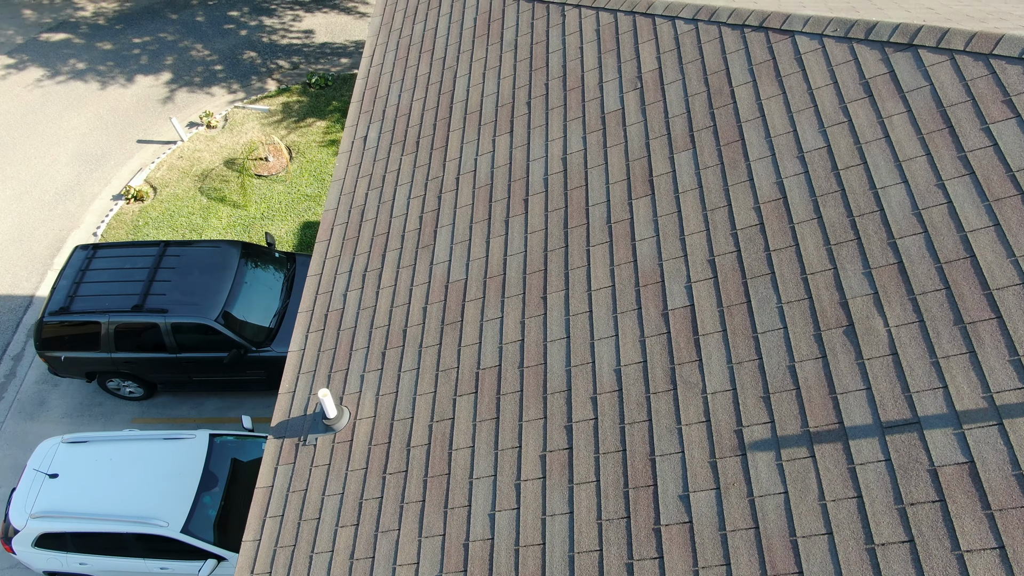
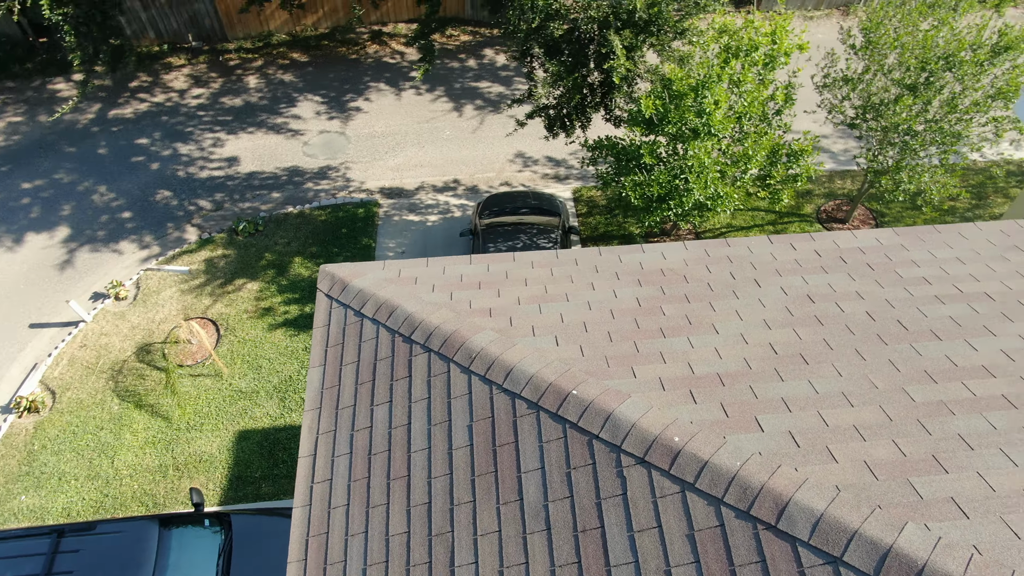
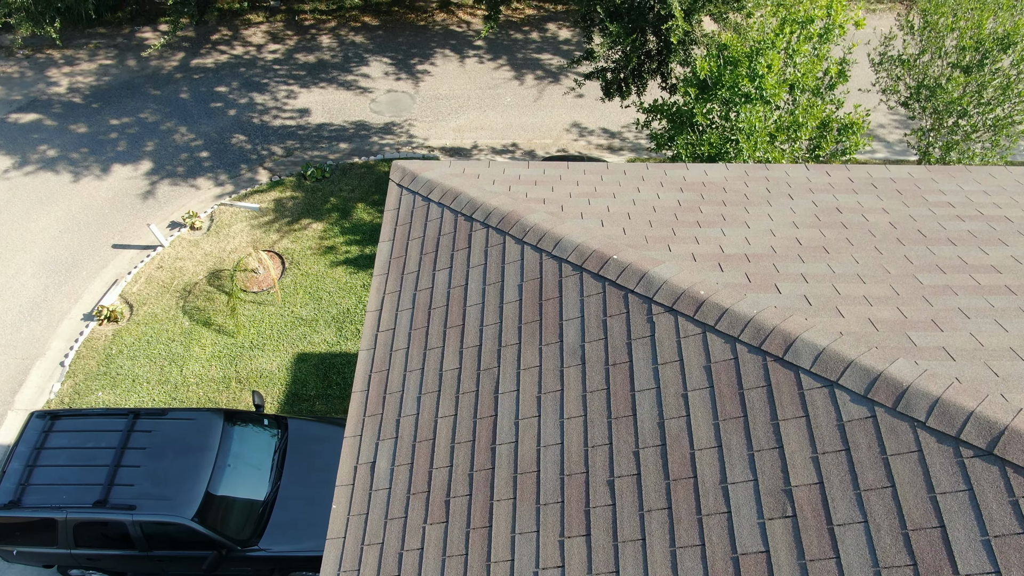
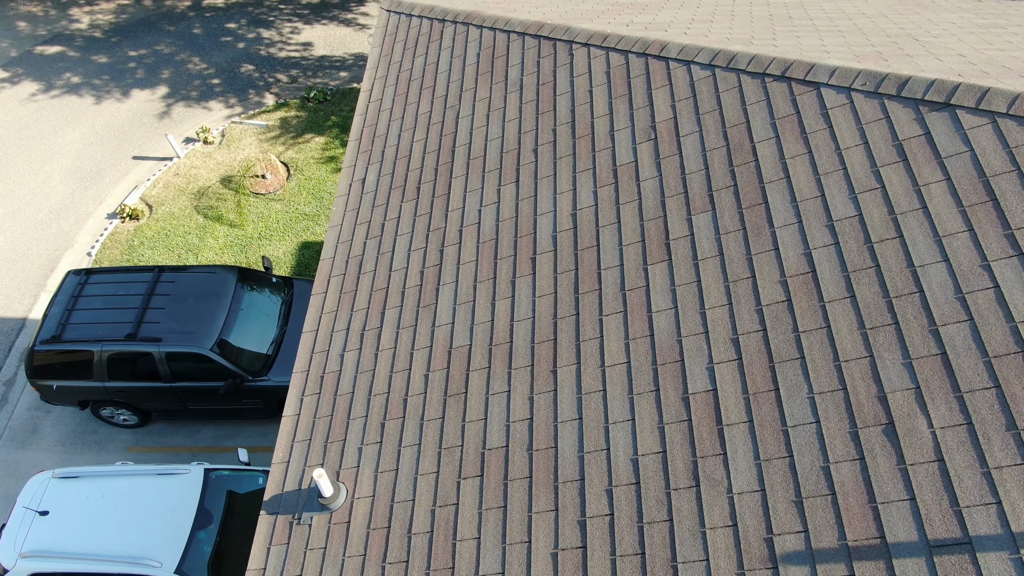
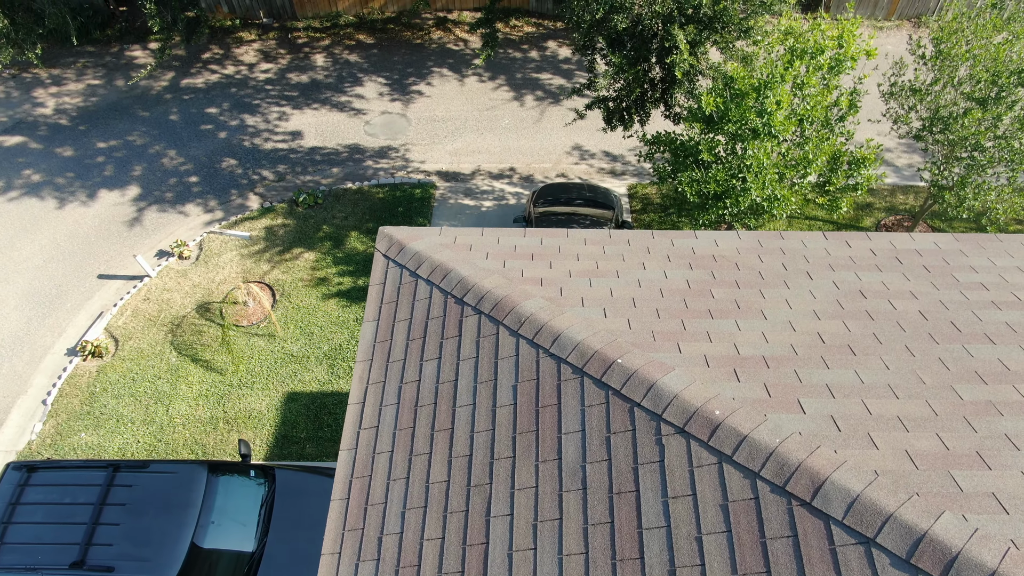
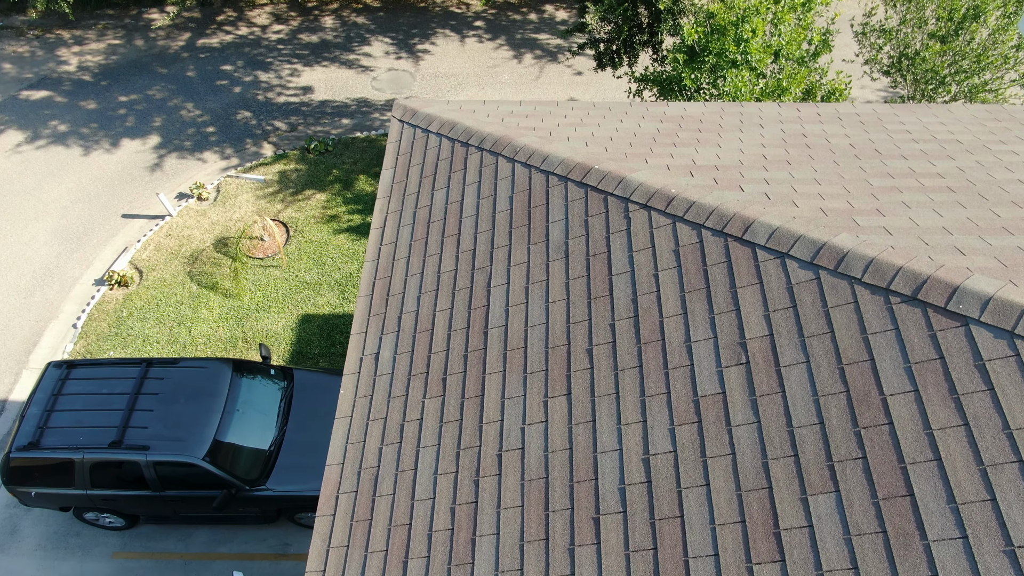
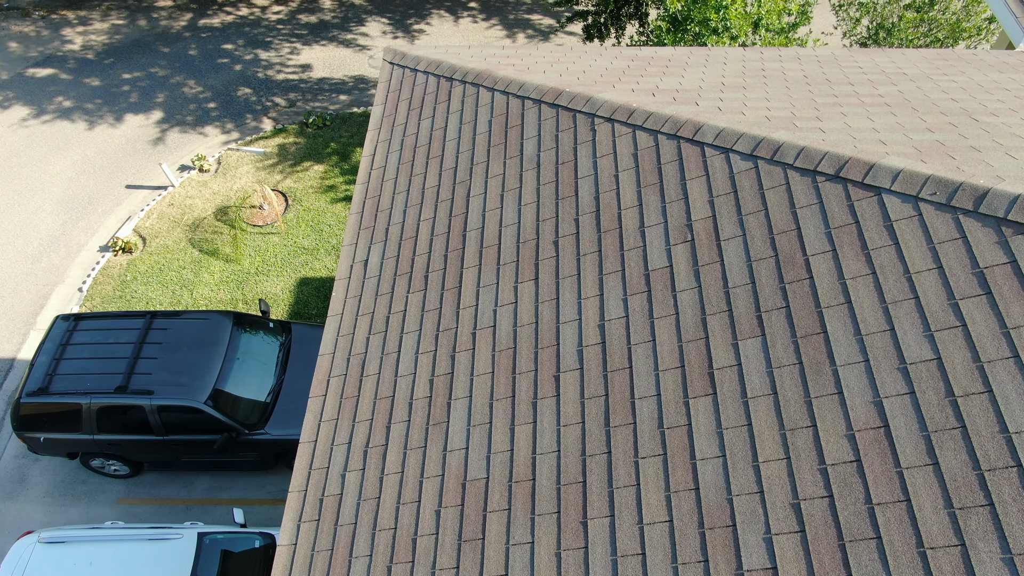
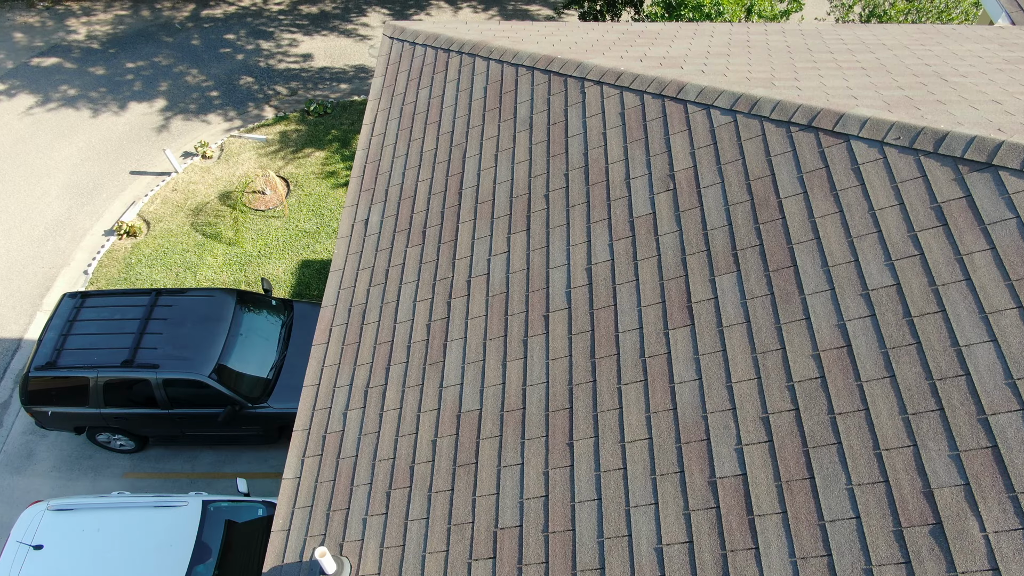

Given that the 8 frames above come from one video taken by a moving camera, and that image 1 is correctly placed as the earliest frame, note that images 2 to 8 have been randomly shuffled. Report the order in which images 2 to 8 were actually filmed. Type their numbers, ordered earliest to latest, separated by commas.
4, 8, 7, 6, 3, 5, 2
